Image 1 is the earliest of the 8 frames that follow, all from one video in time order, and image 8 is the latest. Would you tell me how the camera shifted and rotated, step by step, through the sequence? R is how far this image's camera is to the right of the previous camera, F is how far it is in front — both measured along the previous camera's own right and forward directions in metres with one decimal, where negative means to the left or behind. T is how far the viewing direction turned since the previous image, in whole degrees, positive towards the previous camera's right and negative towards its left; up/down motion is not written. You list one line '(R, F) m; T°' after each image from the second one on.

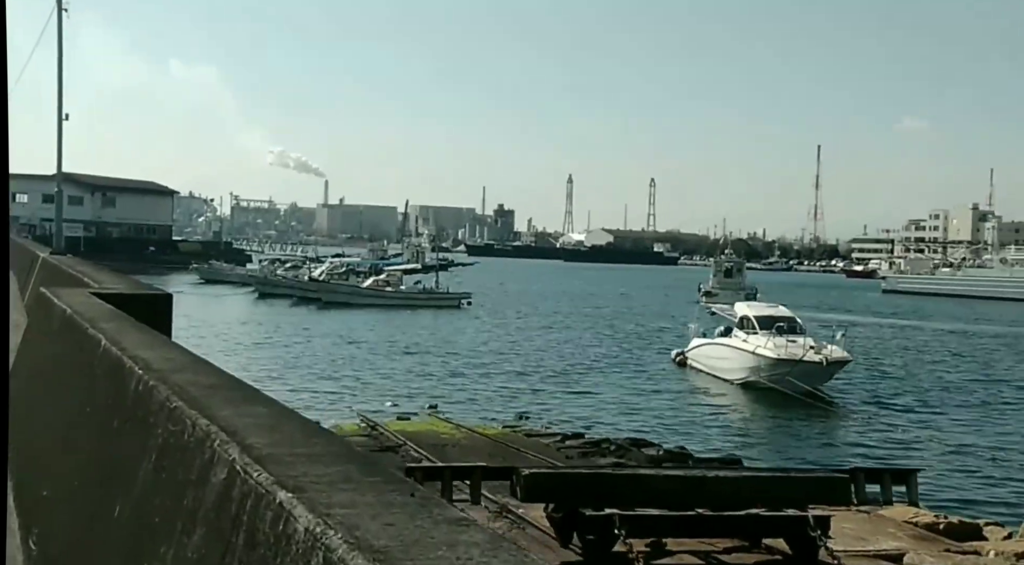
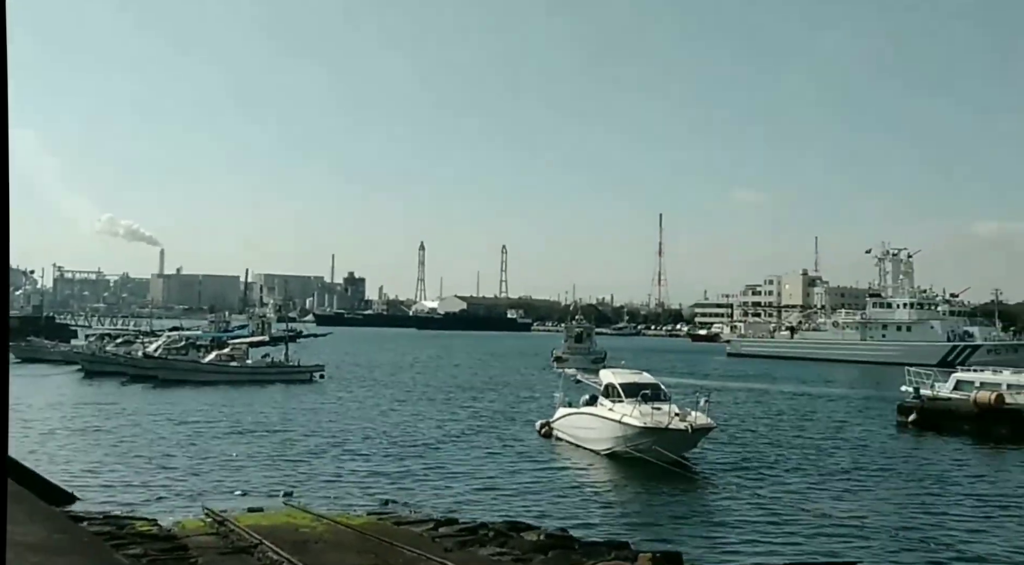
(-0.5, +1.7) m; +8°
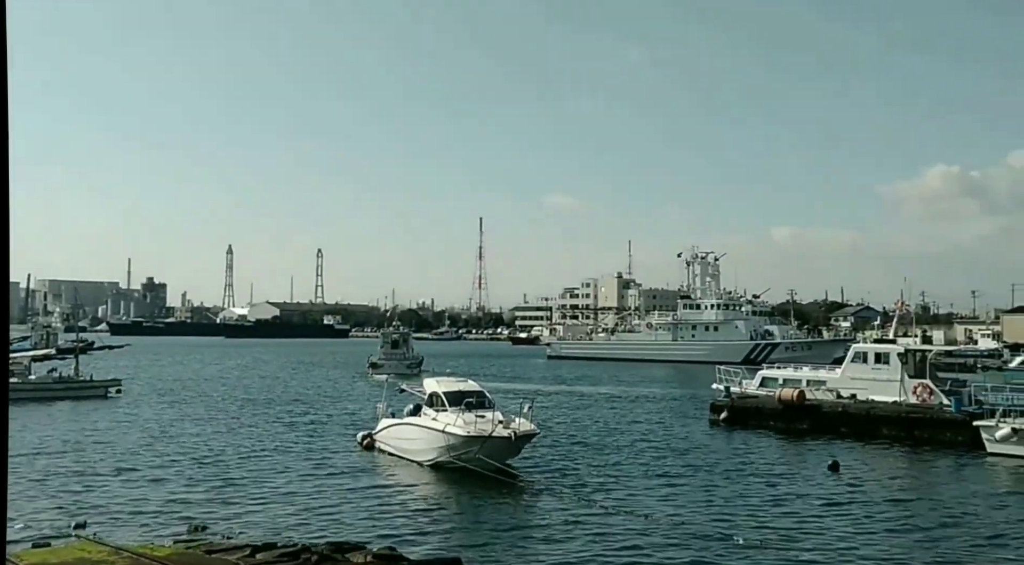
(-0.2, +1.3) m; +9°
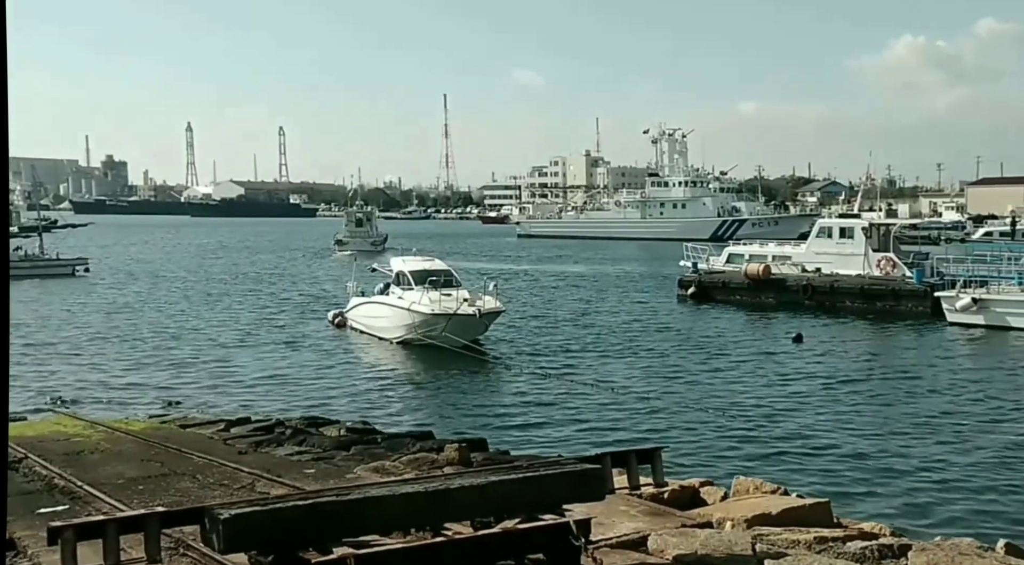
(0.0, 0.0) m; +2°
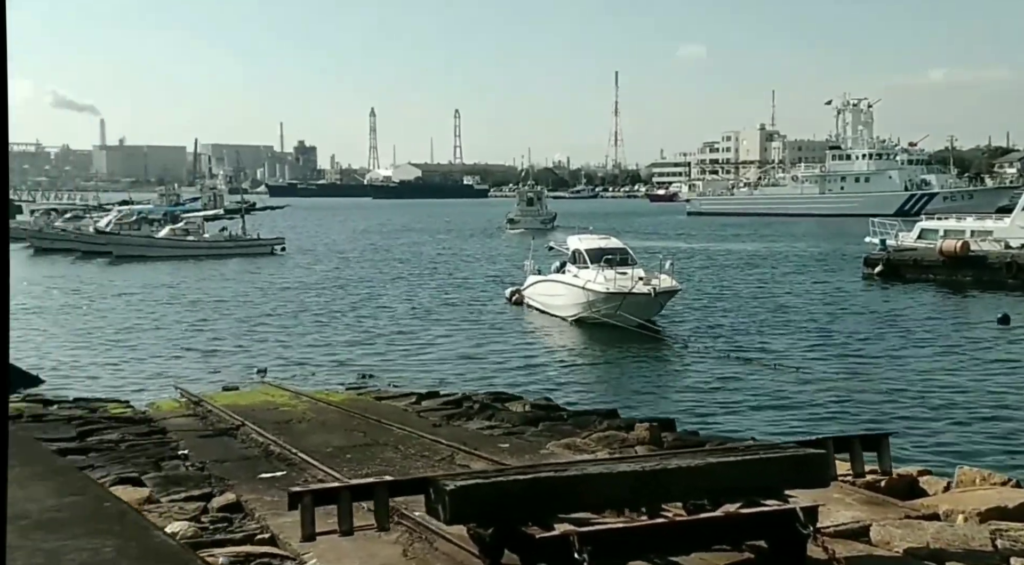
(-0.5, -0.1) m; -8°
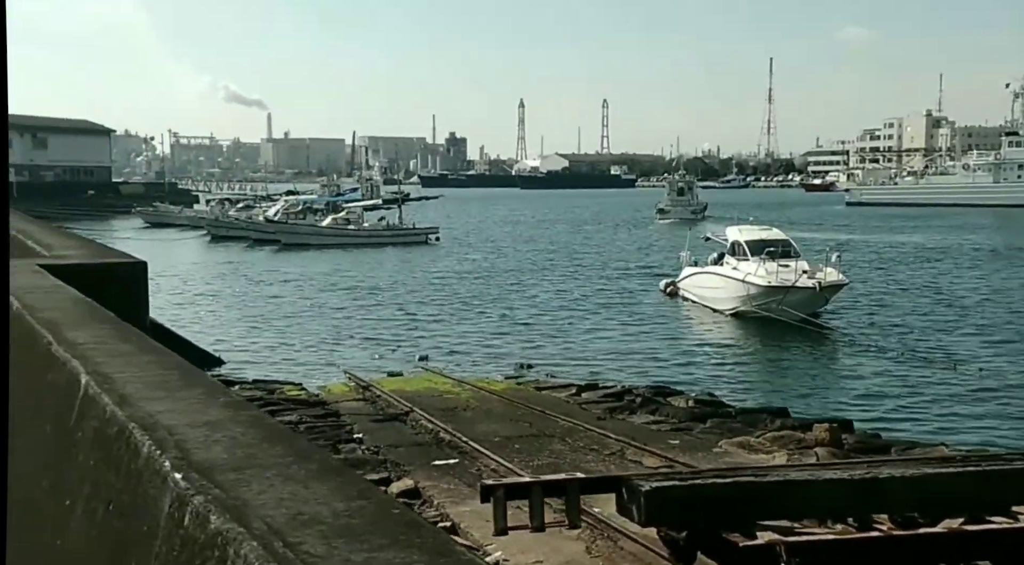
(-0.4, +0.1) m; -7°
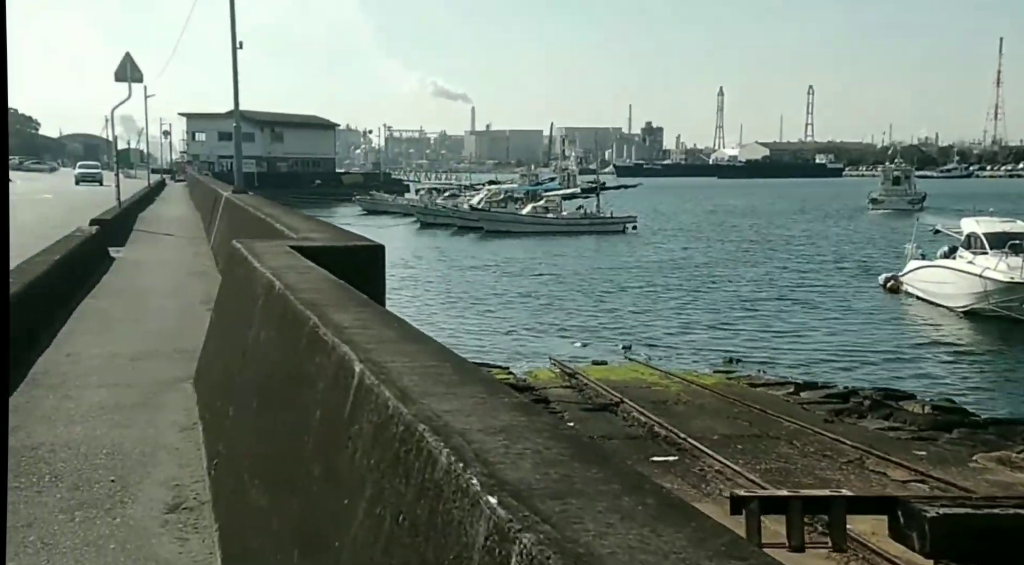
(-0.4, +0.5) m; -9°
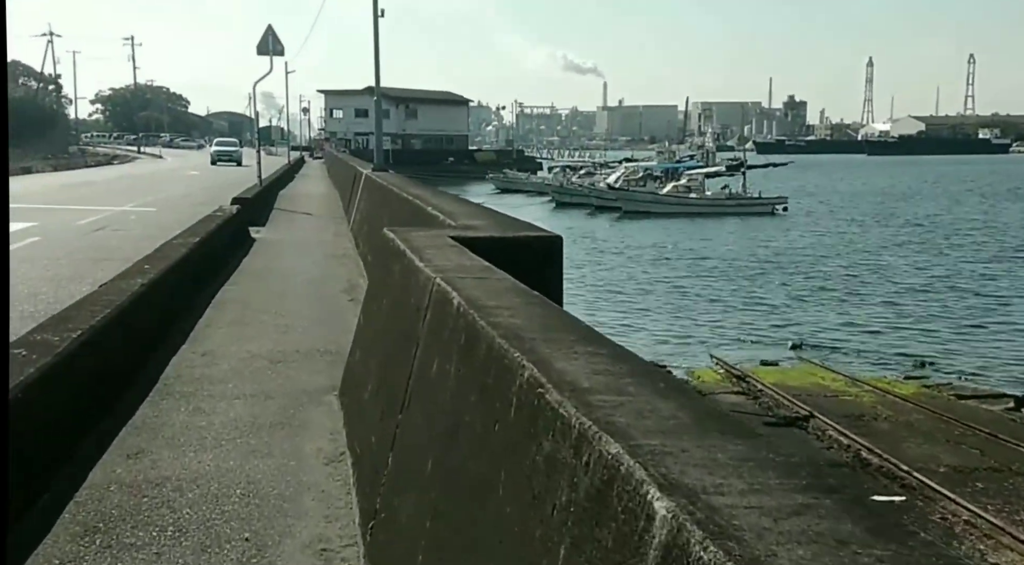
(-0.6, +1.7) m; -6°
